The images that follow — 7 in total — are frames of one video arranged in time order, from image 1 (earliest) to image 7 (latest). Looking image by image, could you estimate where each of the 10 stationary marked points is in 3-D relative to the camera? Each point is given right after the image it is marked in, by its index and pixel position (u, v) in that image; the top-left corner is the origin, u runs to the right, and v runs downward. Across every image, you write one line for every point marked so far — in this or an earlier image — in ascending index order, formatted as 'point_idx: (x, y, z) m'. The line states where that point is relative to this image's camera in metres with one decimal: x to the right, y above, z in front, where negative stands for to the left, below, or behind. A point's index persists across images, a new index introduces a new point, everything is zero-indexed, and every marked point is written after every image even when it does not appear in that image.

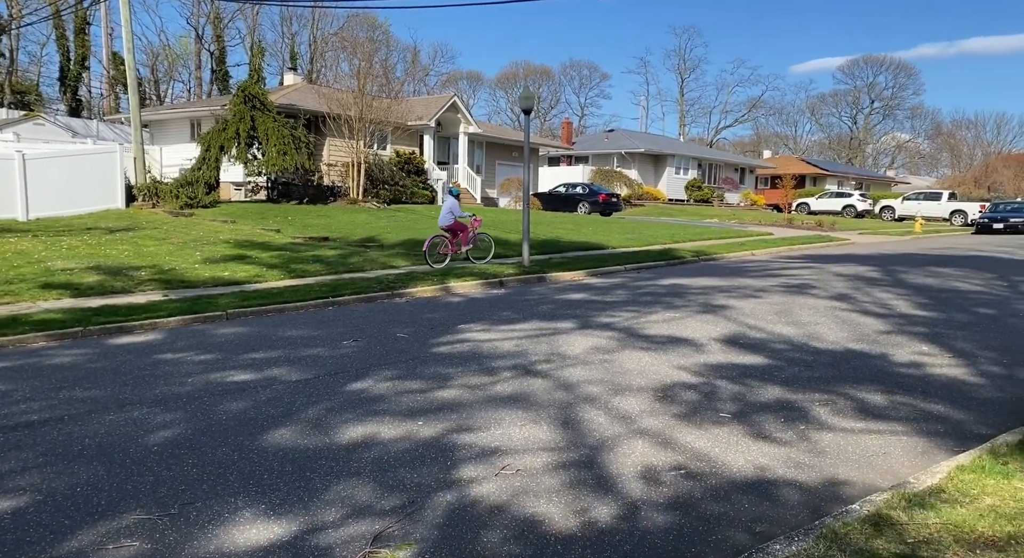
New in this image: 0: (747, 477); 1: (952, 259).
0: (+1.4, -1.2, +4.0) m
1: (+10.9, +0.5, +17.4) m
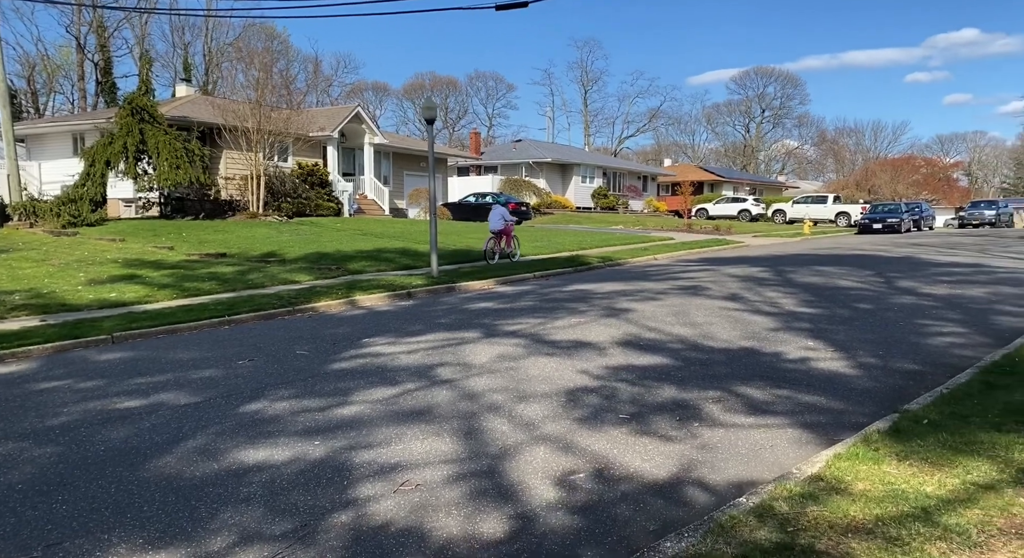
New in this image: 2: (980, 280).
0: (+0.8, -1.2, +4.1) m
1: (+8.5, +0.5, +18.6) m
2: (+9.2, 0.0, +13.7) m
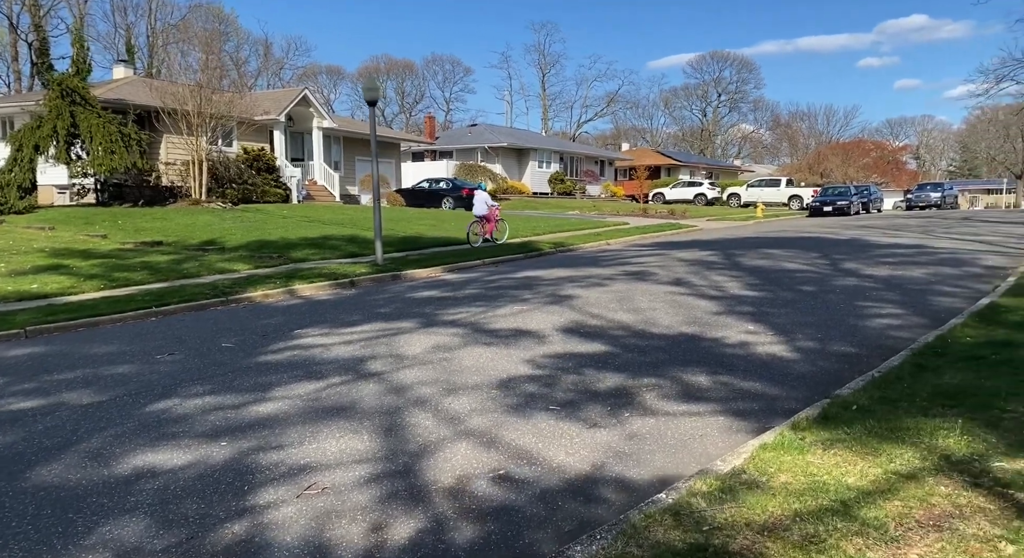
0: (+0.3, -1.1, +4.0) m
1: (+7.2, +1.0, +18.8) m
2: (+8.2, +0.4, +14.0) m
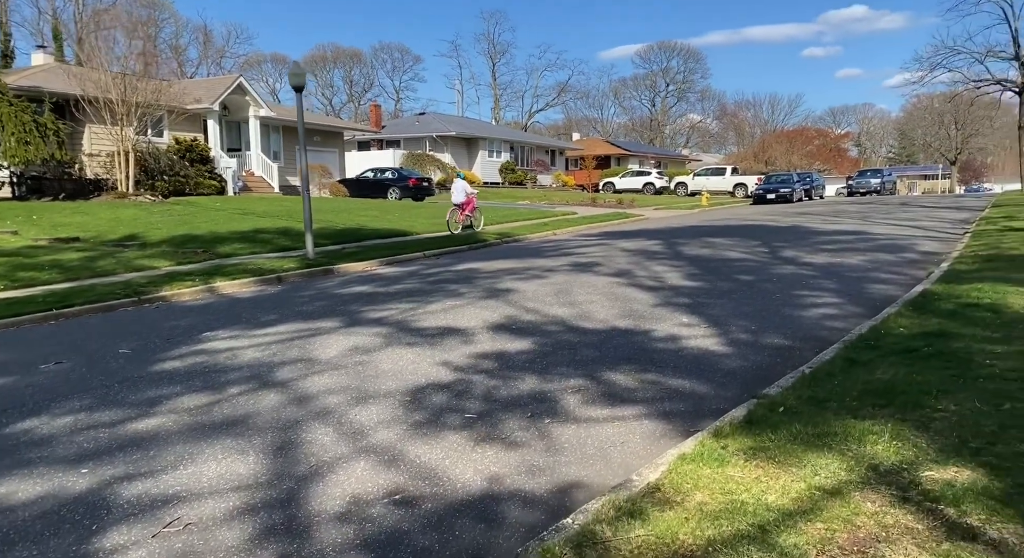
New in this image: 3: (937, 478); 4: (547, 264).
0: (-0.2, -1.1, +3.6) m
1: (+5.7, +1.3, +18.8) m
2: (+6.9, +0.6, +14.0) m
3: (+1.9, -0.9, +3.1) m
4: (+0.6, +0.3, +12.6) m
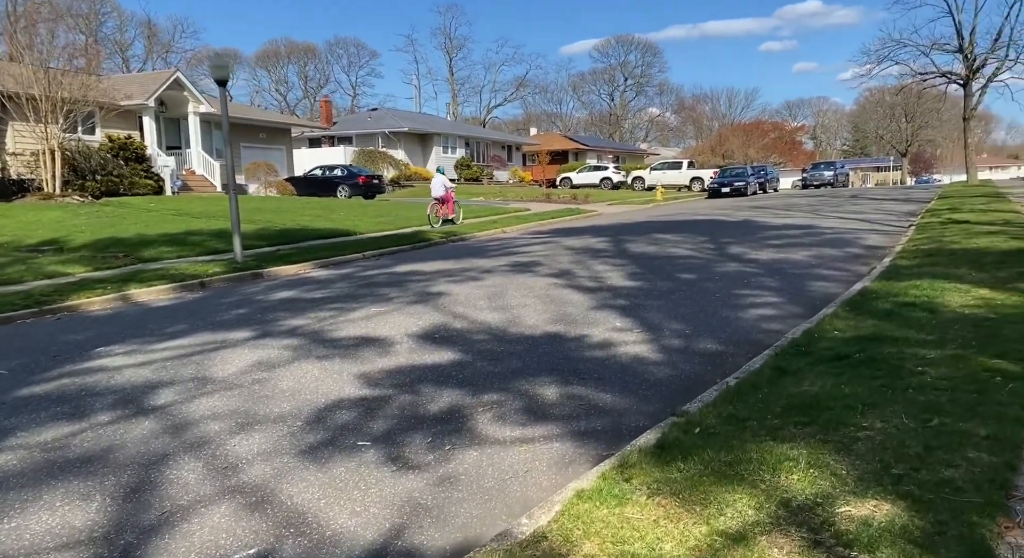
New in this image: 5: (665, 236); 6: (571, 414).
0: (-0.8, -1.2, +3.1) m
1: (+4.3, +1.4, +18.6) m
2: (+5.8, +0.7, +13.9) m
3: (+1.4, -0.9, +2.8) m
4: (-0.4, +0.2, +12.2) m
5: (+3.4, +1.0, +15.7) m
6: (+0.4, -0.9, +4.8) m
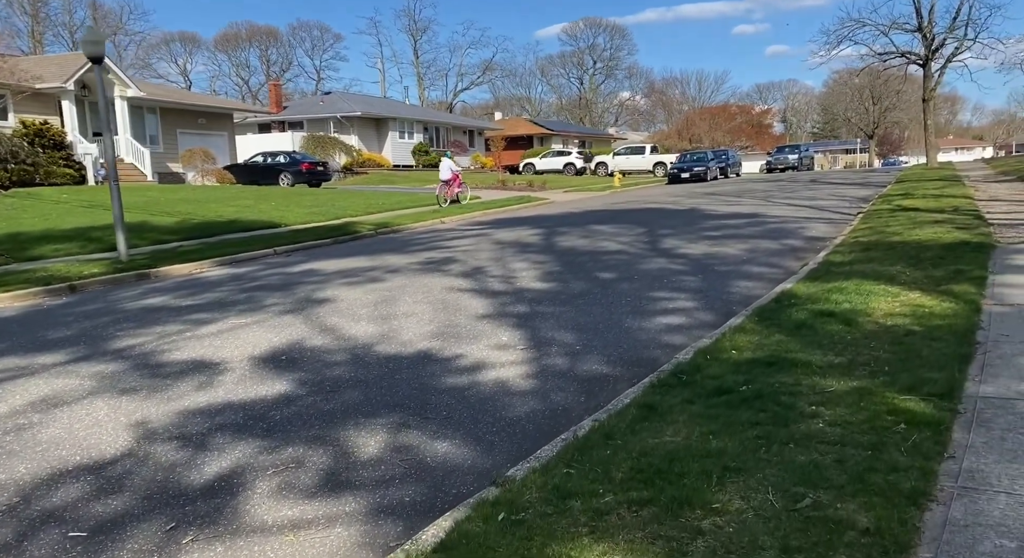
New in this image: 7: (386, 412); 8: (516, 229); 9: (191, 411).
0: (-1.8, -1.4, +2.1) m
1: (+2.7, +1.6, +17.7) m
2: (+4.3, +0.9, +13.1) m
3: (+0.3, -1.1, +1.8) m
4: (-1.8, +0.3, +11.2) m
5: (+1.9, +1.1, +14.8) m
6: (-0.7, -1.0, +3.8) m
7: (-0.8, -0.9, +4.7) m
8: (+0.1, +1.1, +15.7) m
9: (-2.1, -0.9, +4.9) m
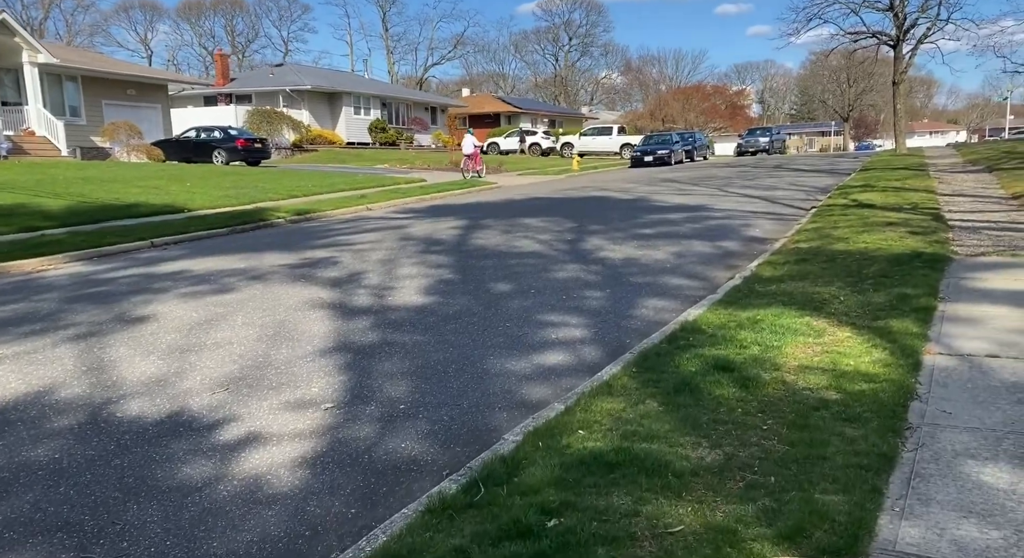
0: (-3.0, -1.7, +0.6) m
1: (+1.0, +1.7, +16.2) m
2: (+2.8, +0.8, +11.7) m
3: (-0.8, -1.5, +0.4) m
4: (-3.3, +0.2, +9.6) m
5: (+0.3, +1.1, +13.3) m
6: (-1.9, -1.3, +2.3) m
7: (-2.1, -1.2, +3.2) m
8: (-1.5, +1.2, +14.1) m
9: (-3.4, -1.2, +3.3) m
